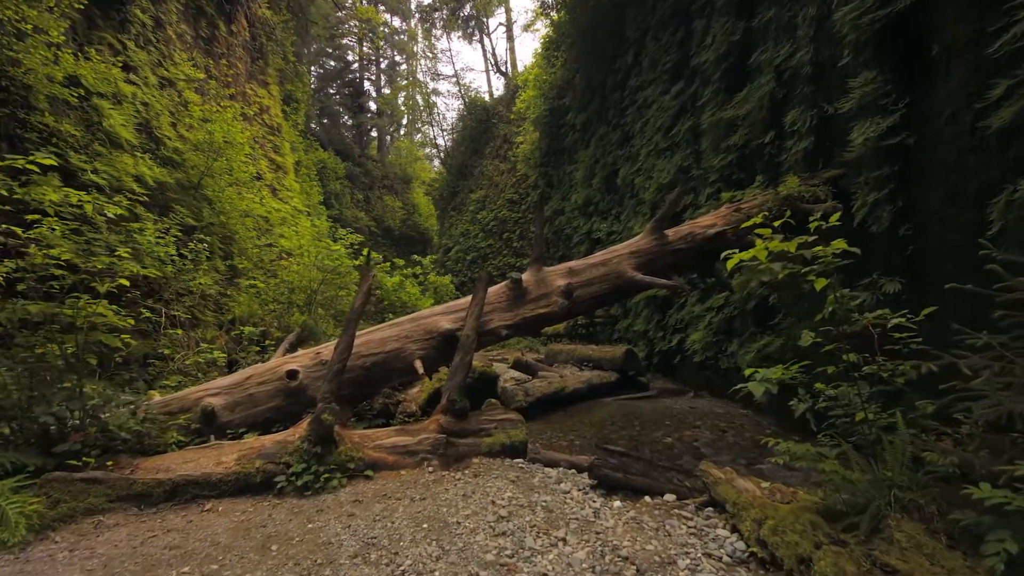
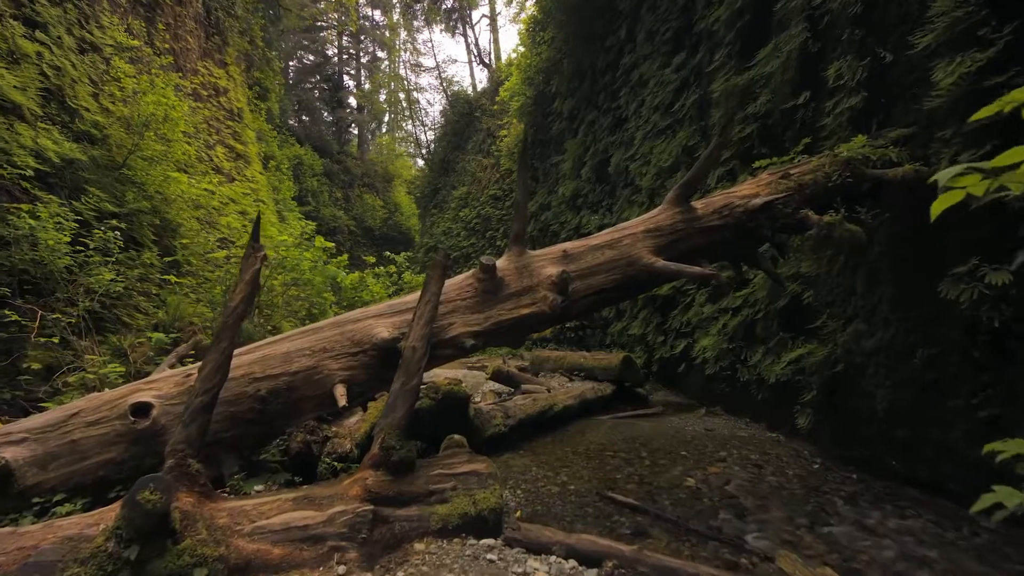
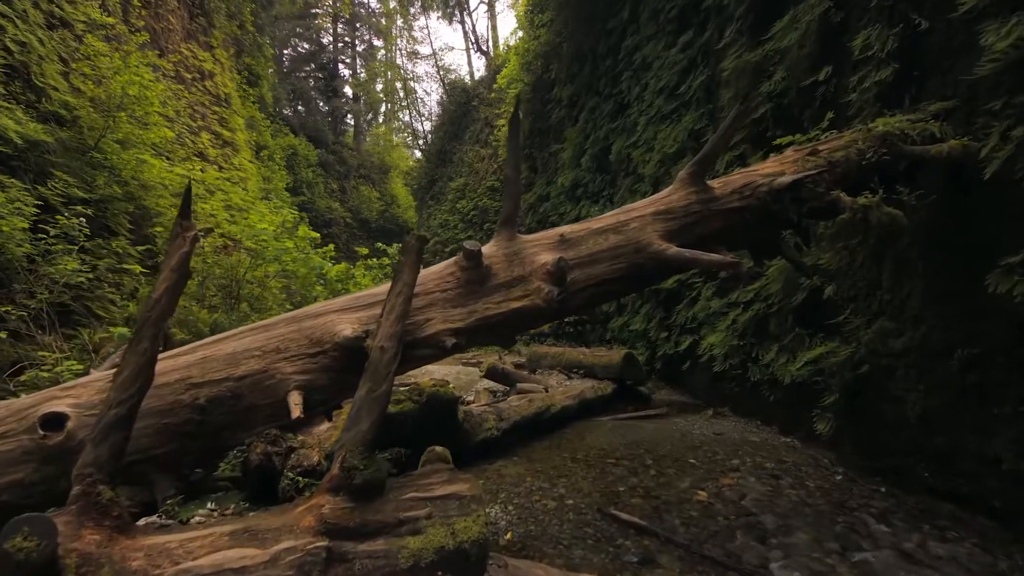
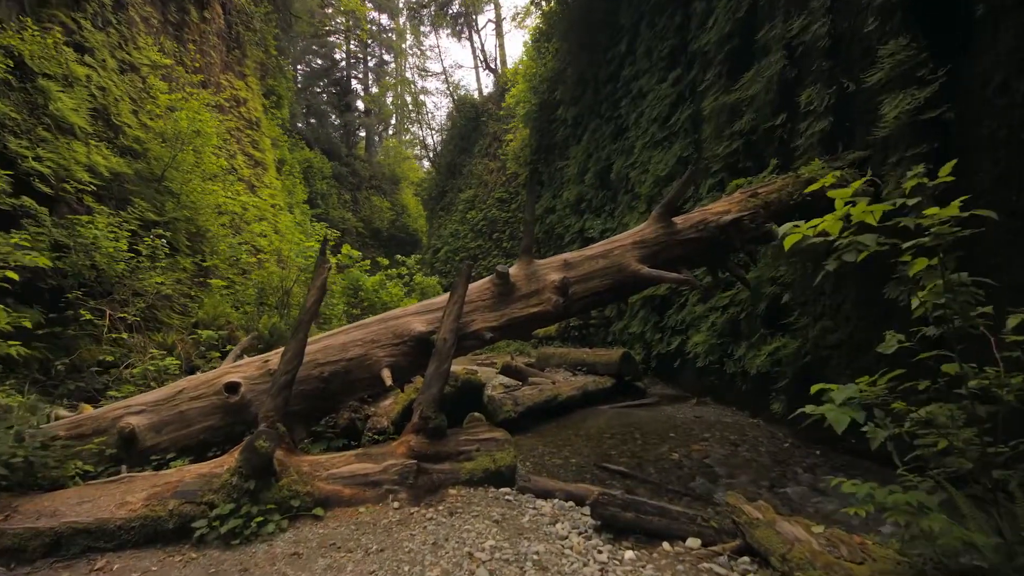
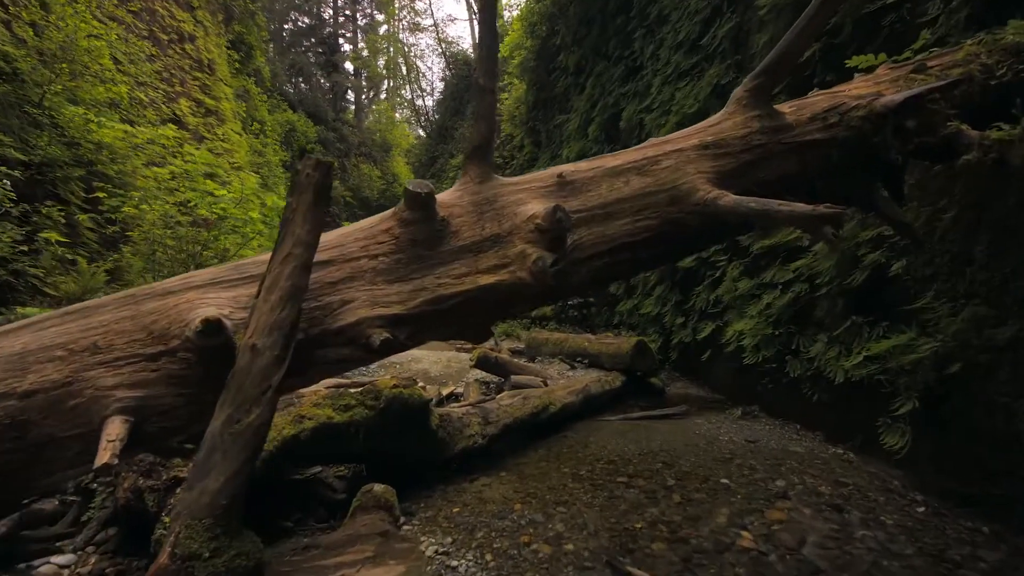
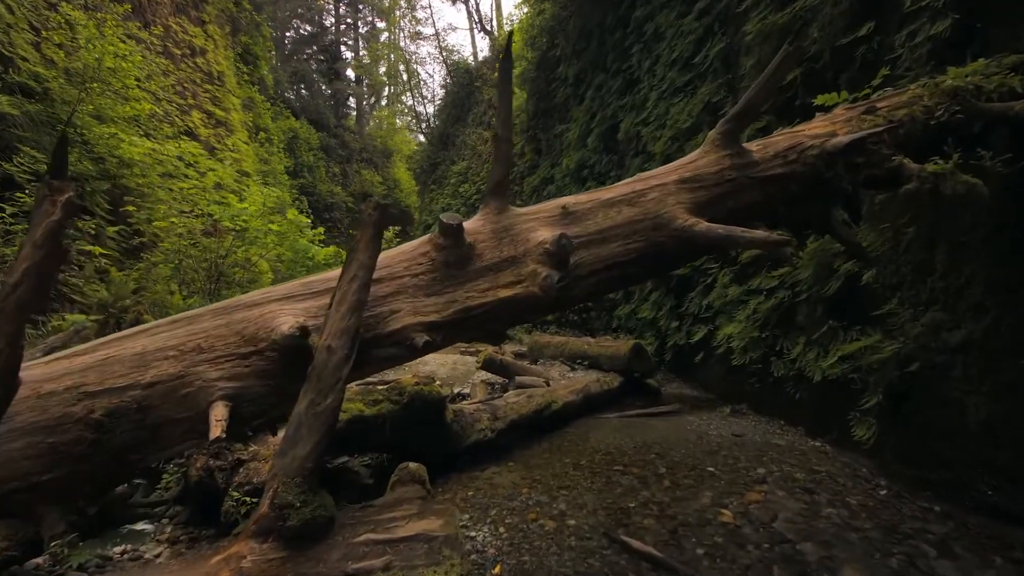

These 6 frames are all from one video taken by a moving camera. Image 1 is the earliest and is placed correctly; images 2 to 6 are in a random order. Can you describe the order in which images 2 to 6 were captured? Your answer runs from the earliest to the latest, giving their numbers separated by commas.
4, 2, 3, 6, 5
